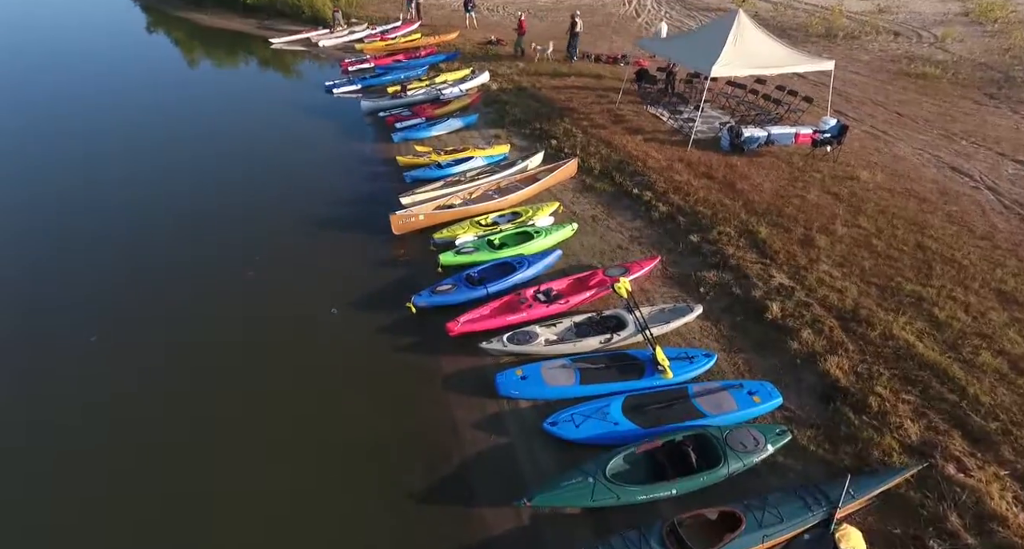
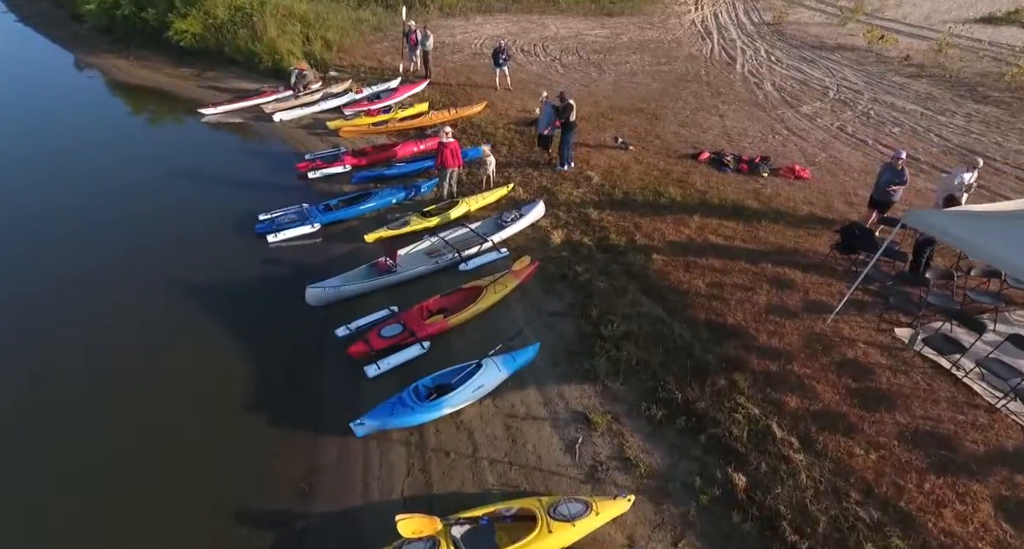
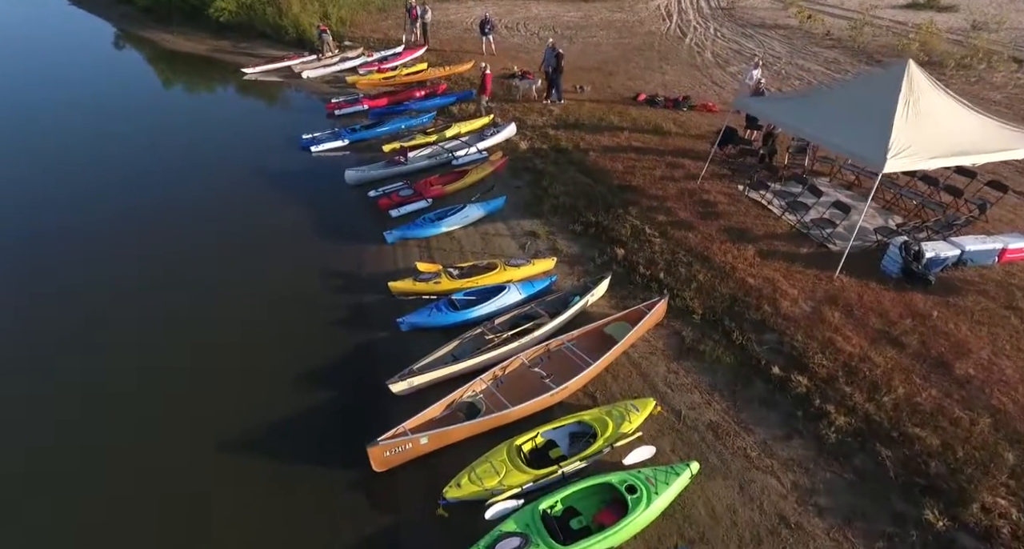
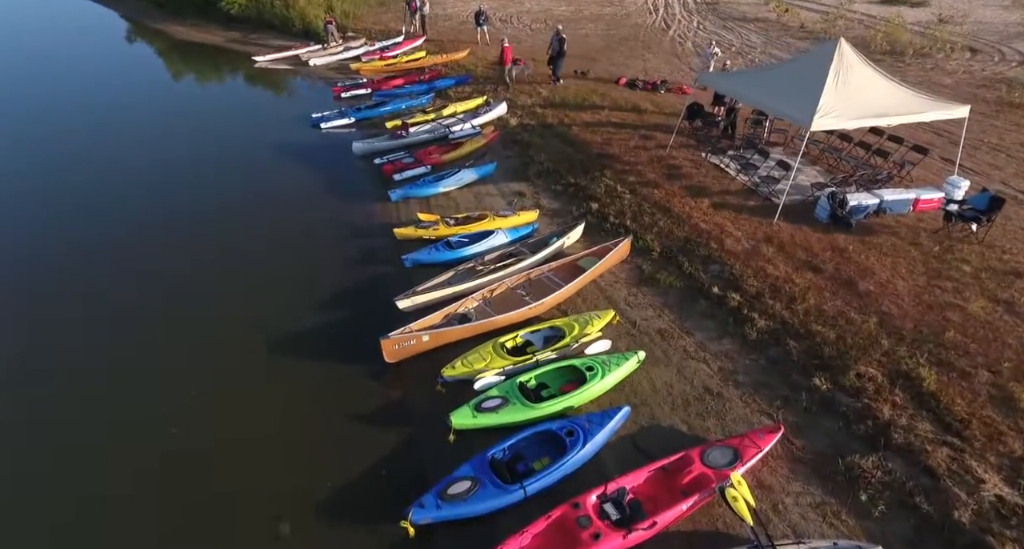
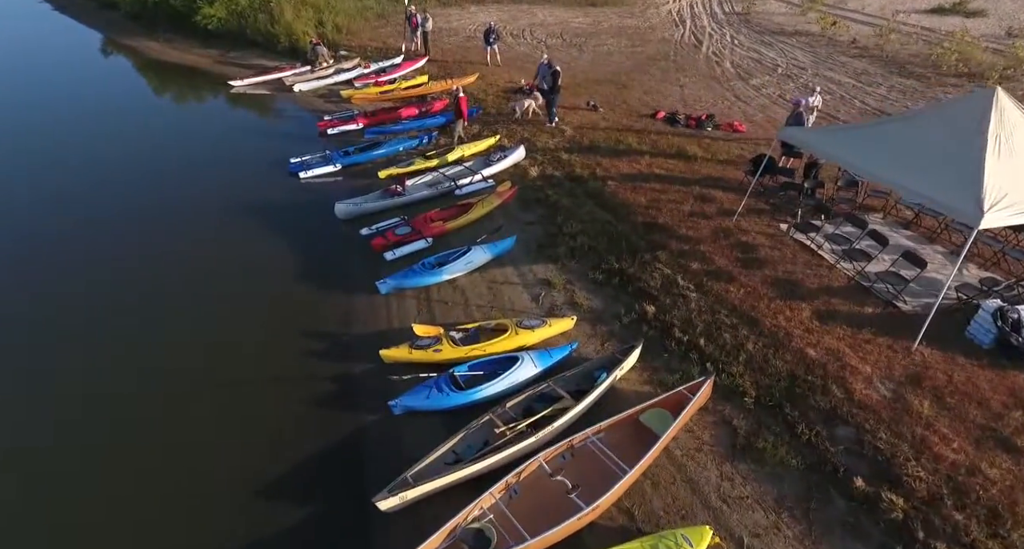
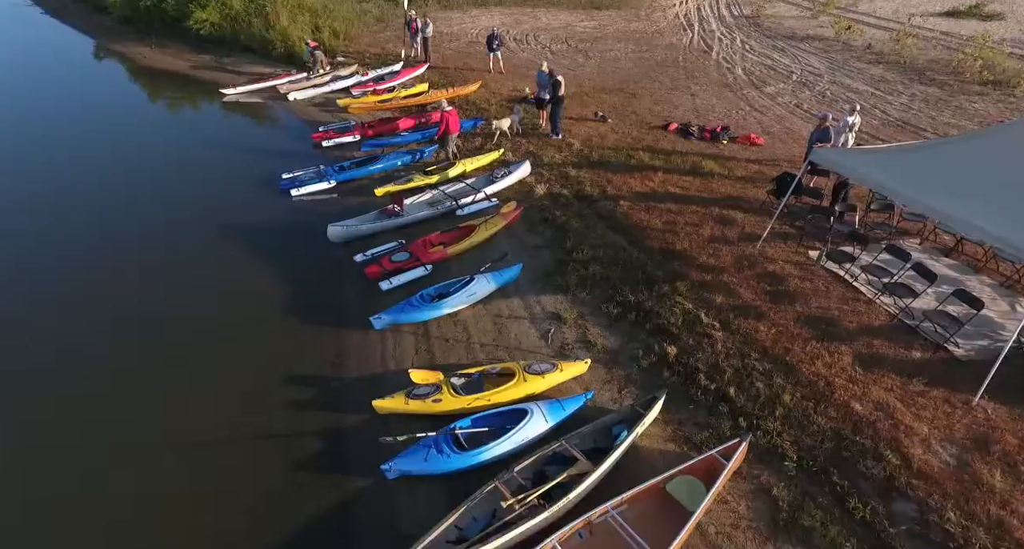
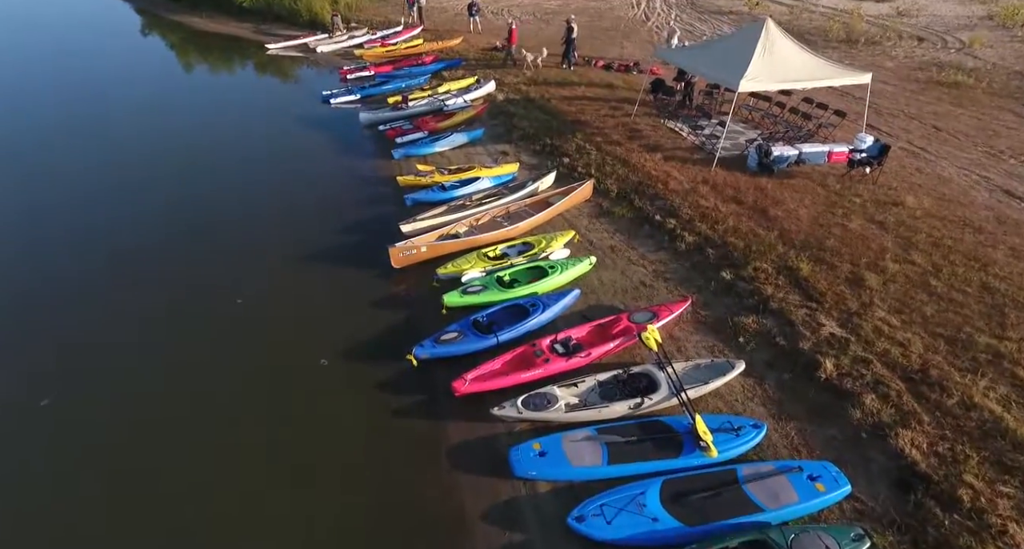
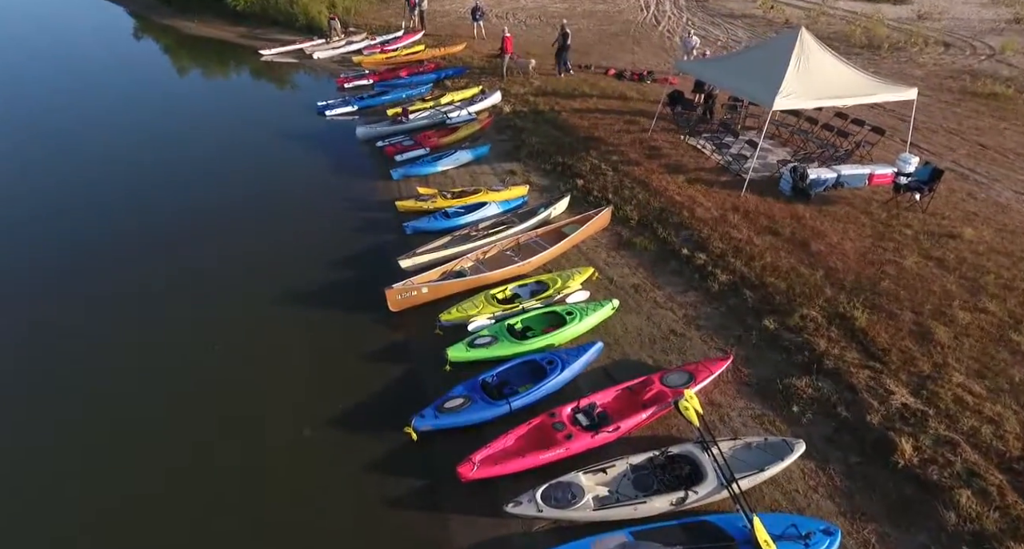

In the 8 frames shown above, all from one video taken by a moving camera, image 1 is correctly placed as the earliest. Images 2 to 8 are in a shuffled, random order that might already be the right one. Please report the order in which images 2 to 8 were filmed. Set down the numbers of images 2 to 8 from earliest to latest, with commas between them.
7, 8, 4, 3, 5, 6, 2
